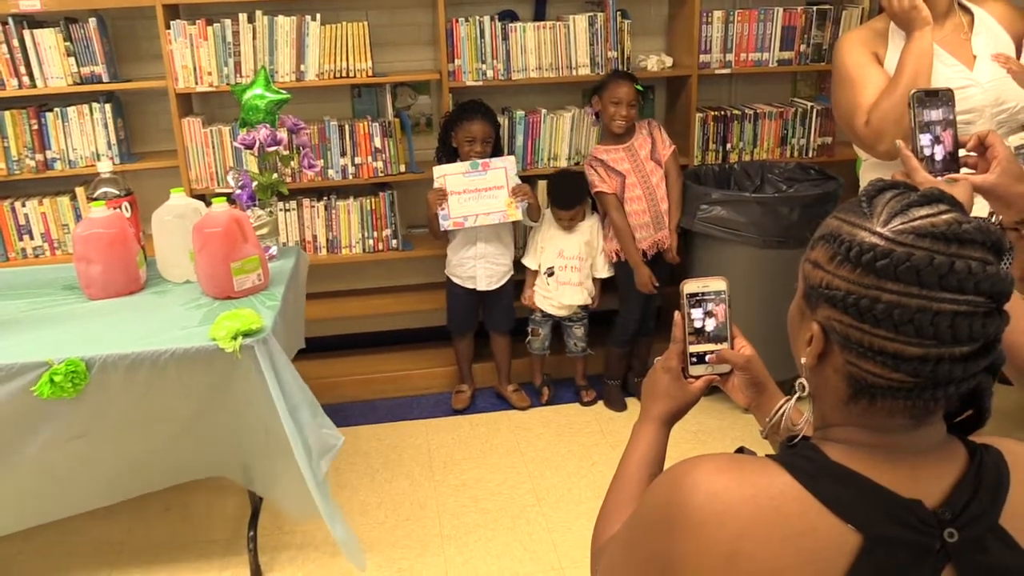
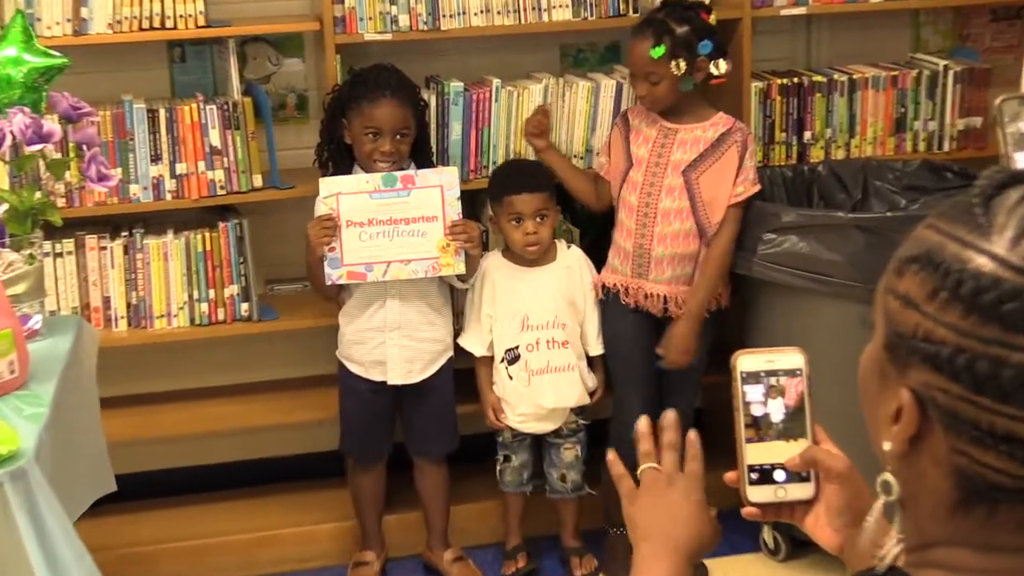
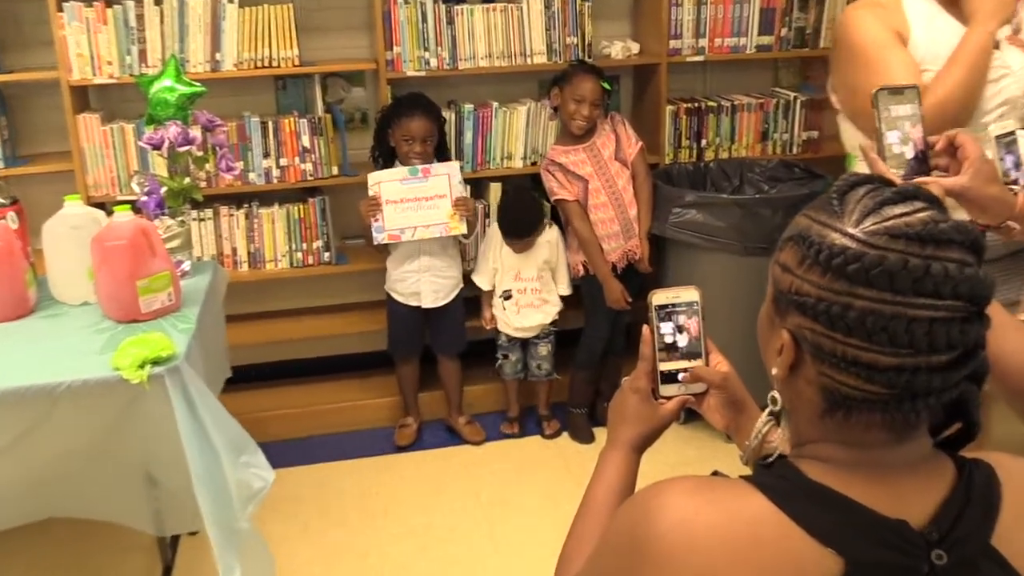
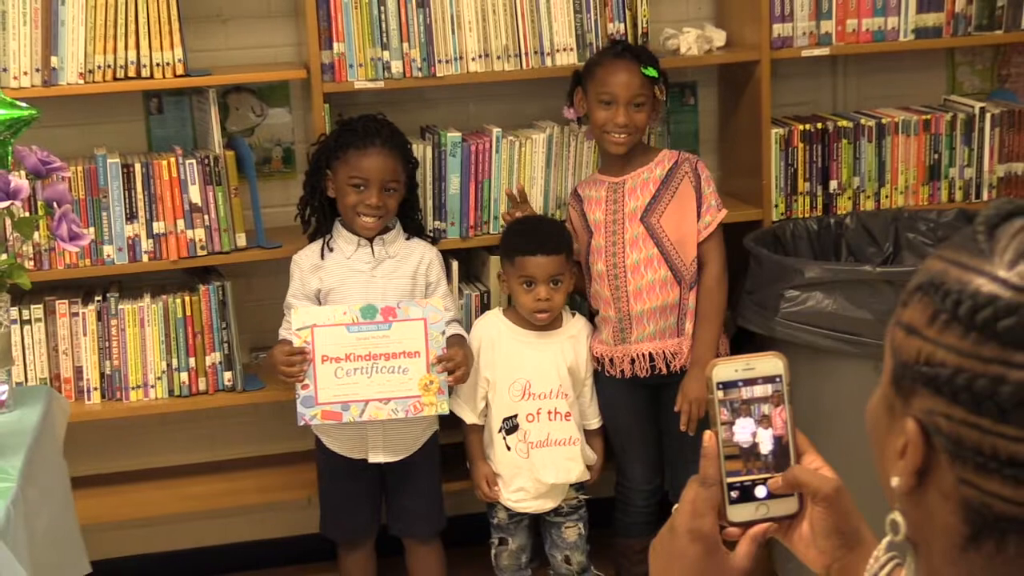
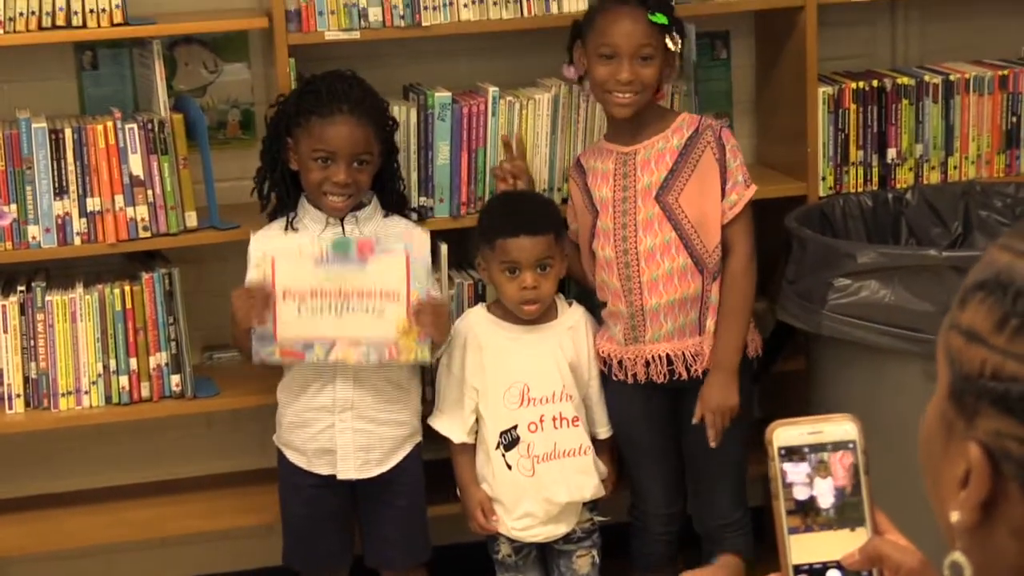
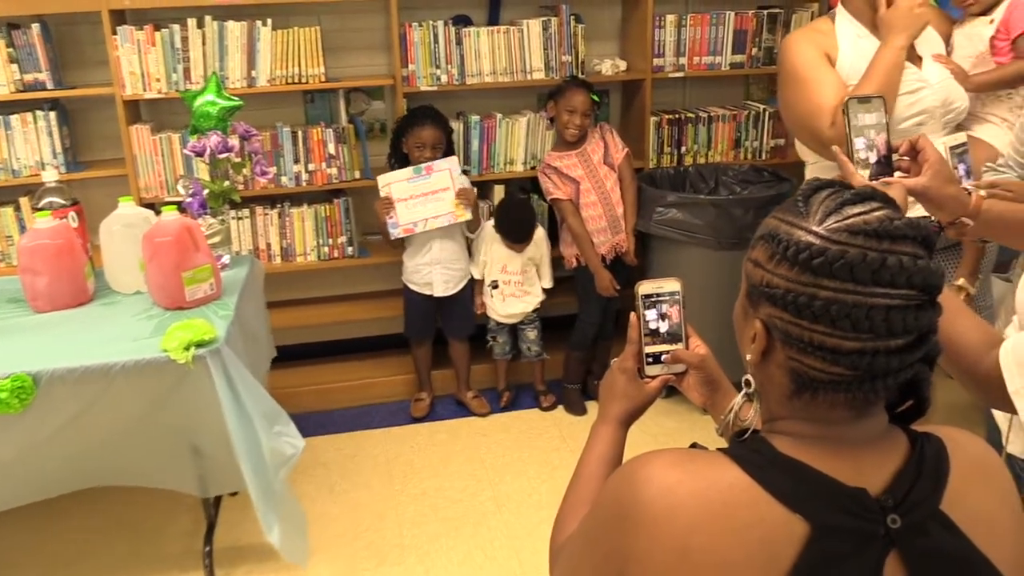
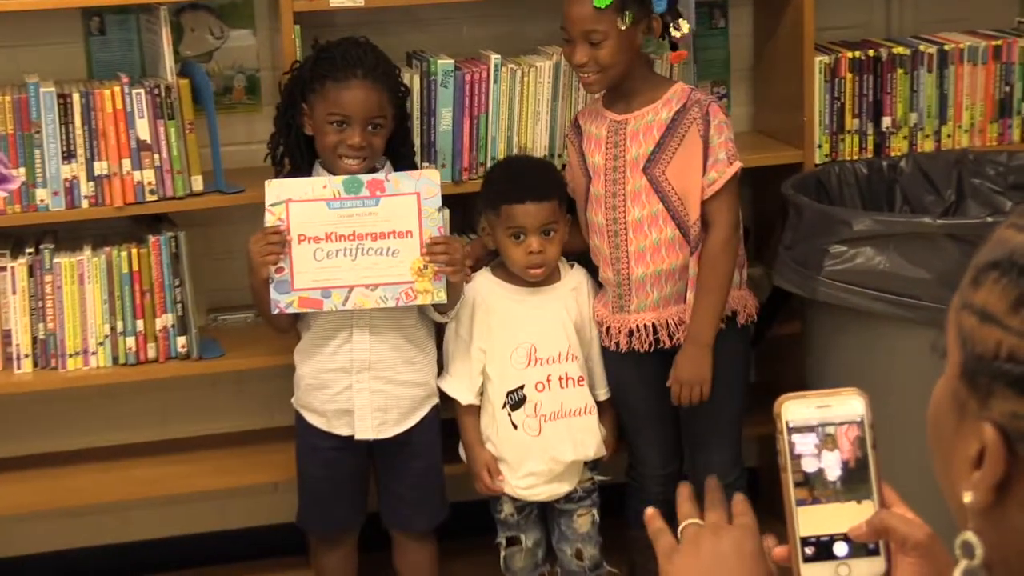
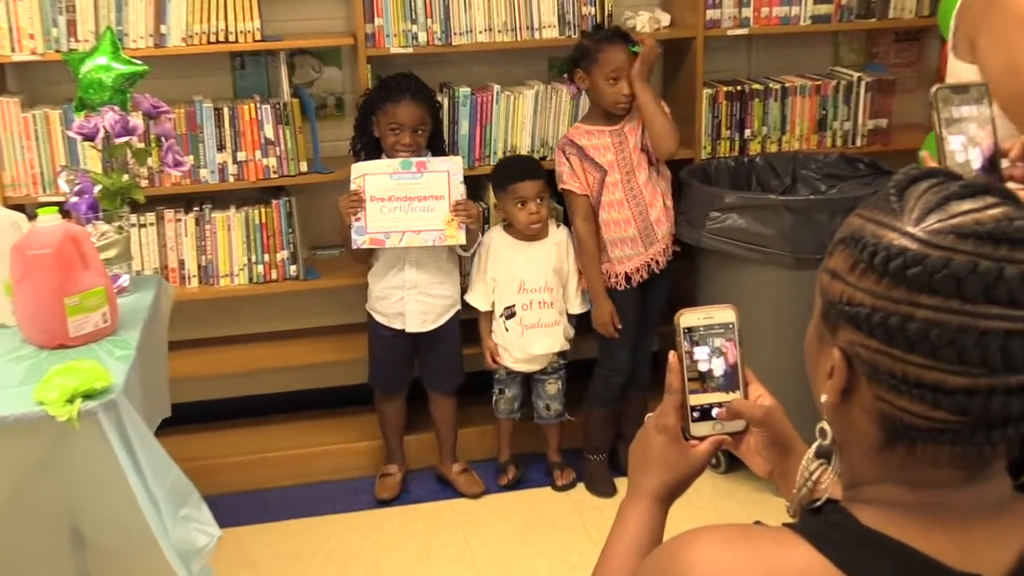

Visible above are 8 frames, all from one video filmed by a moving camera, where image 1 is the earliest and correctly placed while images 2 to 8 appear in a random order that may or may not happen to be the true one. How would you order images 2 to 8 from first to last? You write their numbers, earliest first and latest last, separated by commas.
6, 3, 8, 2, 7, 5, 4
